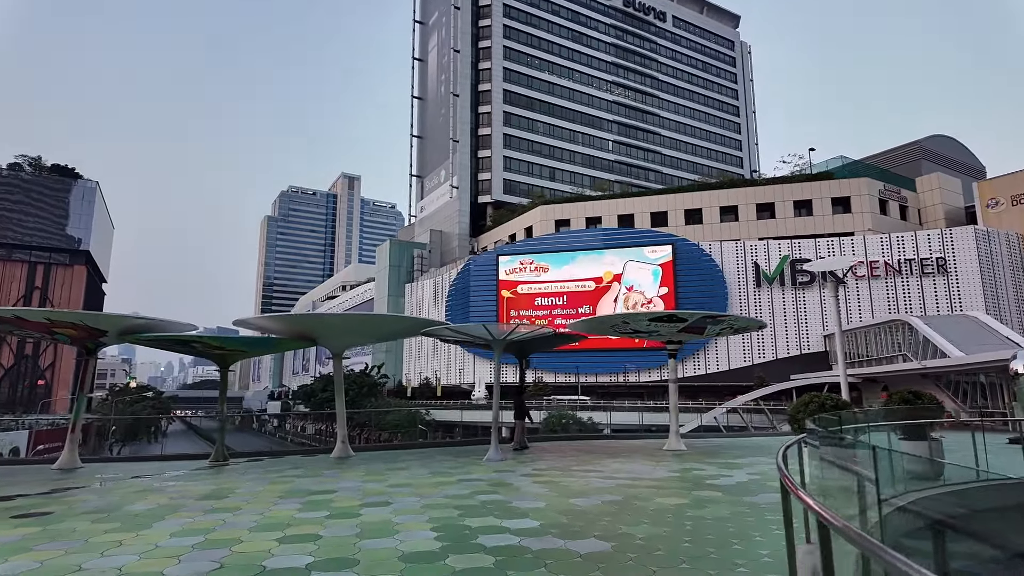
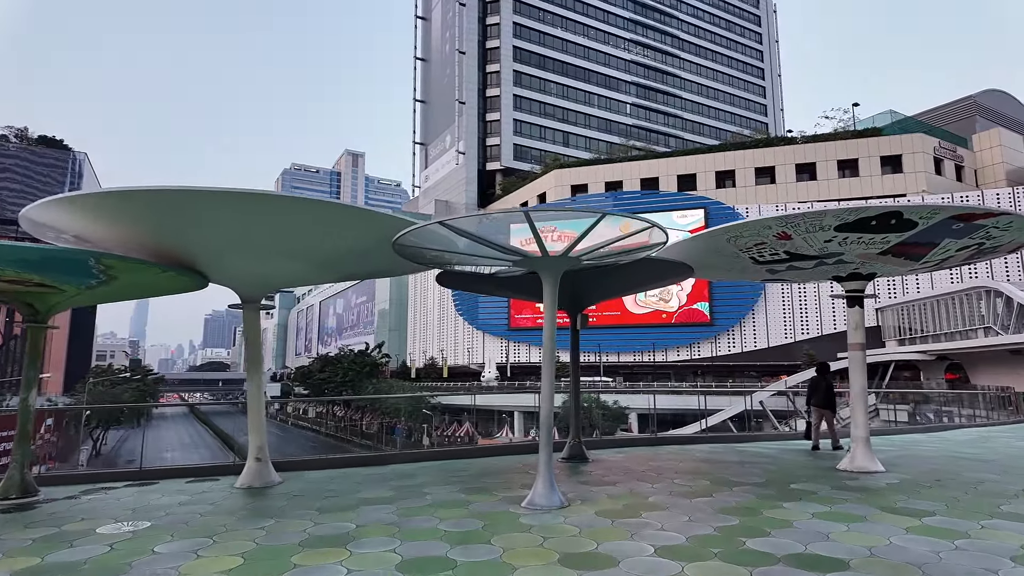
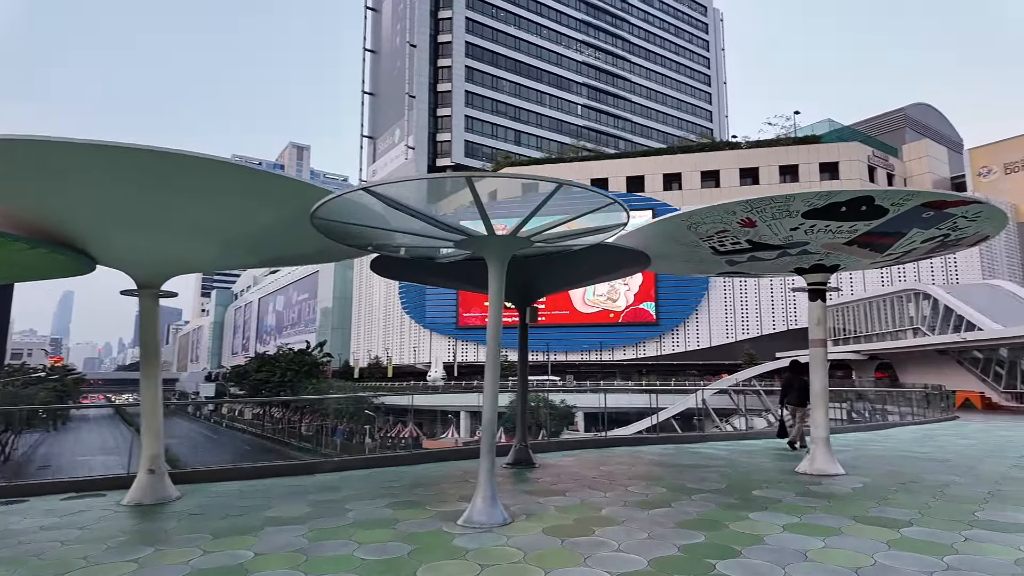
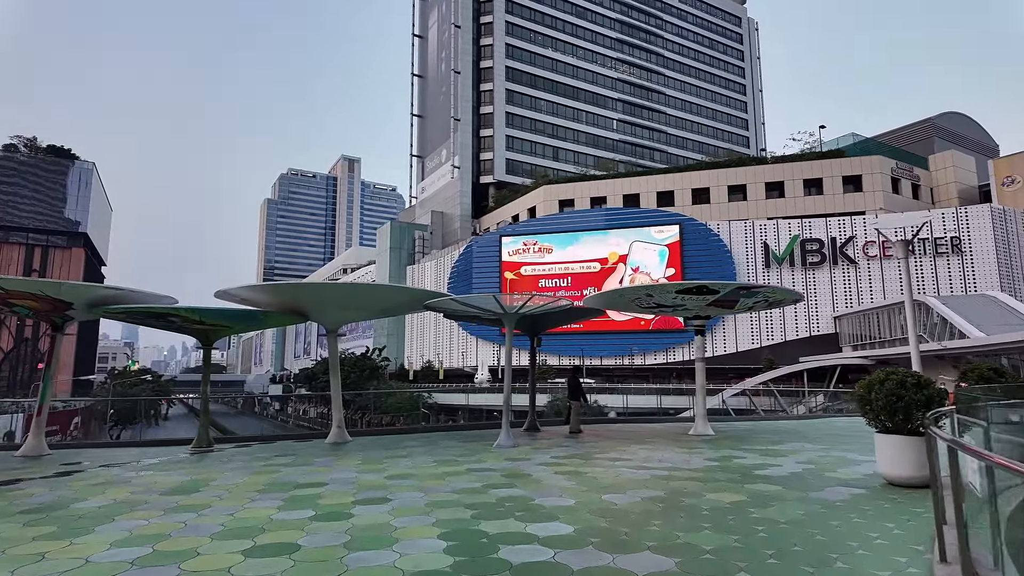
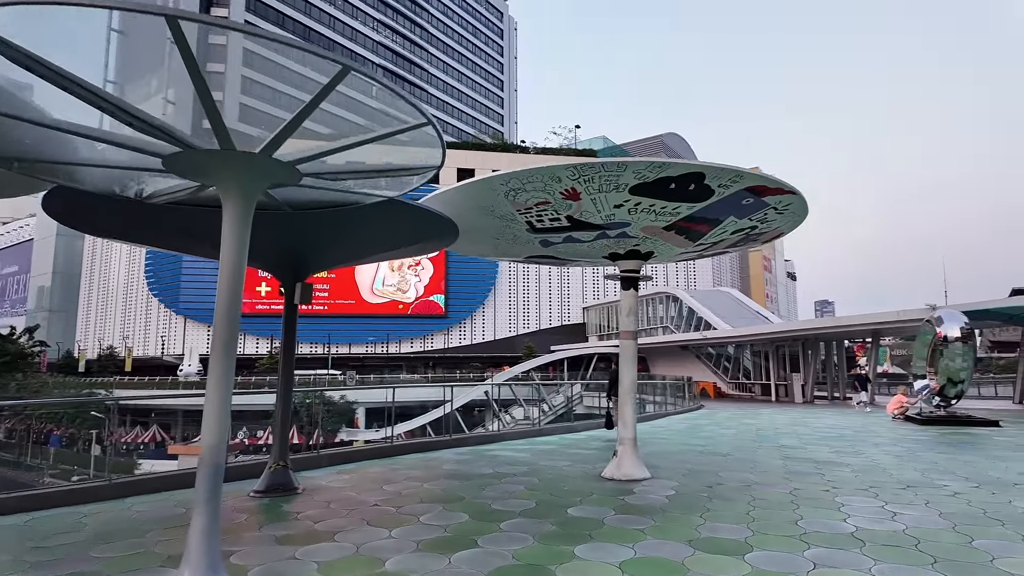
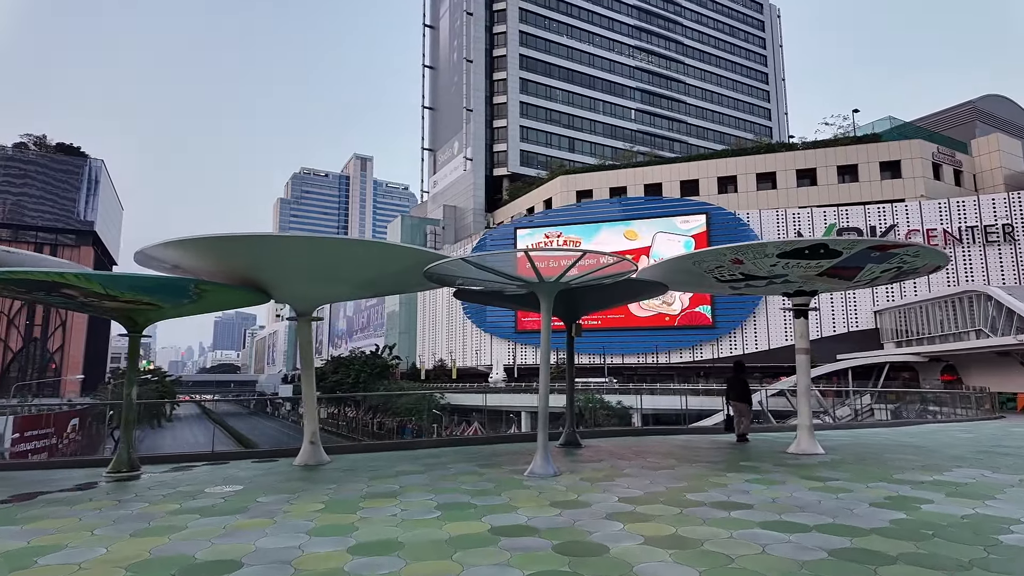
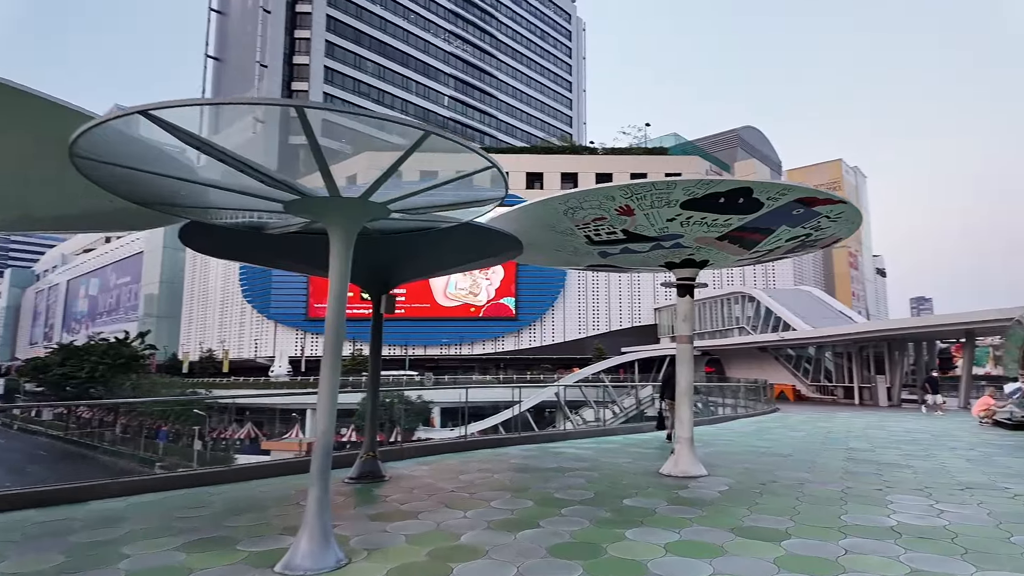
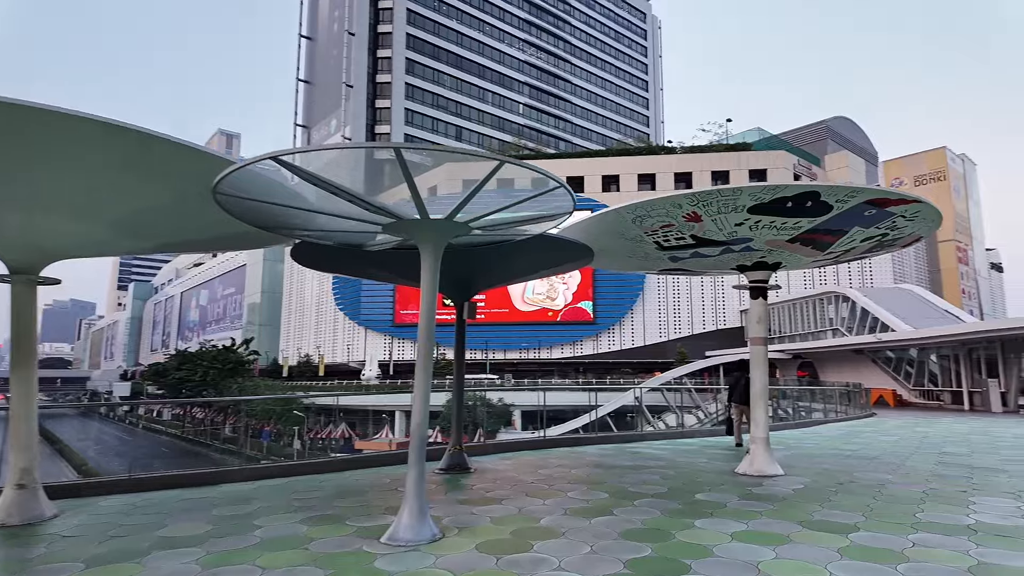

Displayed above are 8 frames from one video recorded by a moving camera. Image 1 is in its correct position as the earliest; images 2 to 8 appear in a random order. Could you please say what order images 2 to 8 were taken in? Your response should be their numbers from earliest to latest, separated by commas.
4, 6, 2, 3, 8, 7, 5
